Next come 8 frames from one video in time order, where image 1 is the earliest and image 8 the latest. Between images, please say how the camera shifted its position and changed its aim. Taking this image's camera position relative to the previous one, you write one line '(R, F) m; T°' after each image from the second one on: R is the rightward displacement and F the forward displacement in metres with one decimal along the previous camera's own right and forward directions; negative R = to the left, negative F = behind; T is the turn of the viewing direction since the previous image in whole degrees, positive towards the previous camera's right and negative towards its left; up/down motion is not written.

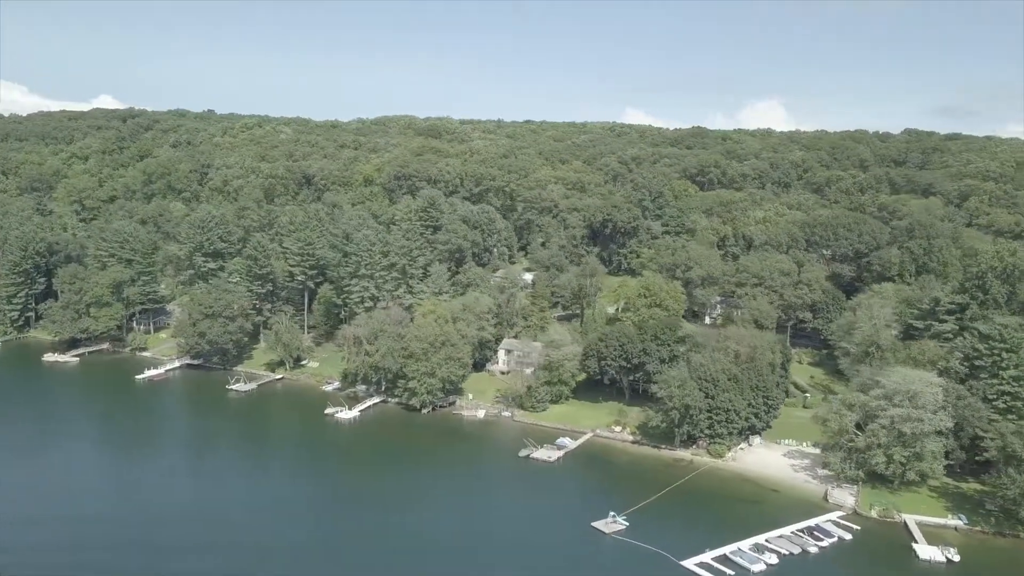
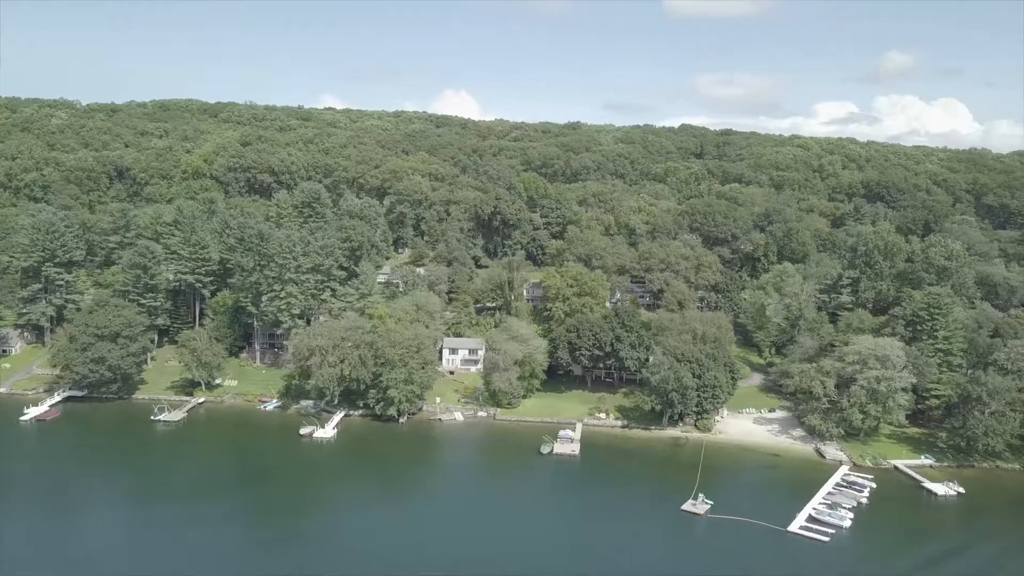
(-17.4, +4.0) m; +21°
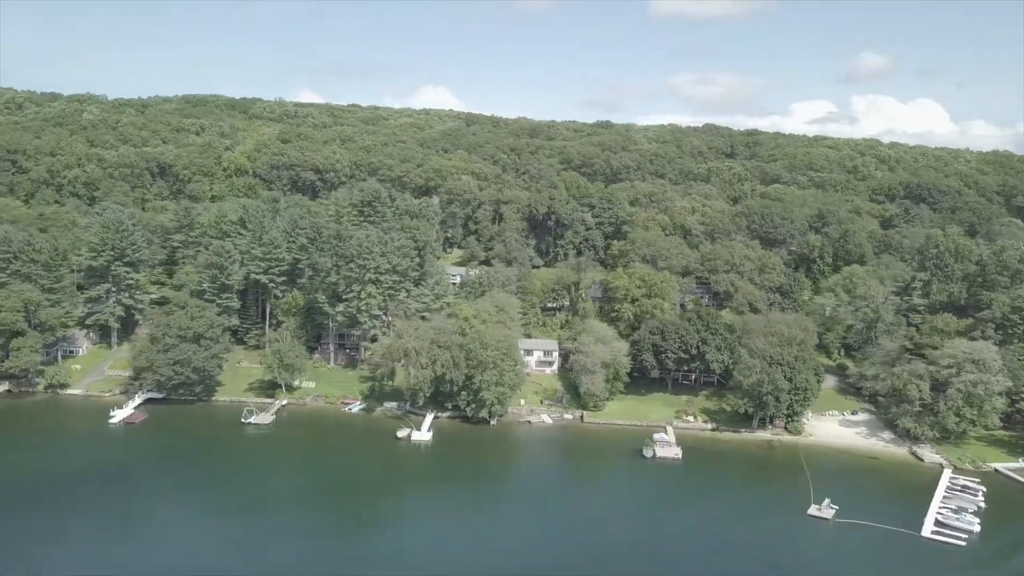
(-7.2, +0.4) m; +1°
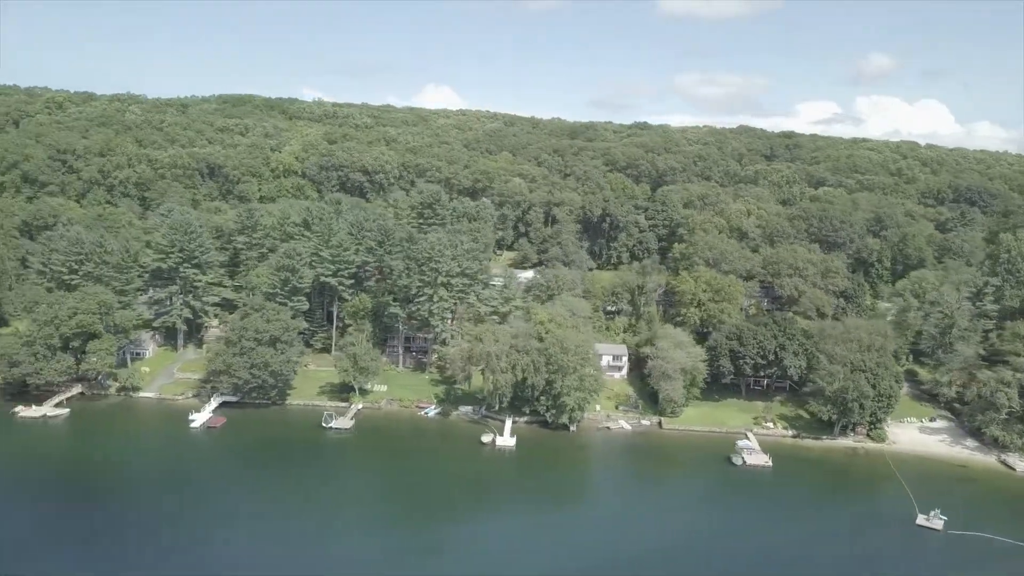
(-4.9, +0.5) m; 0°
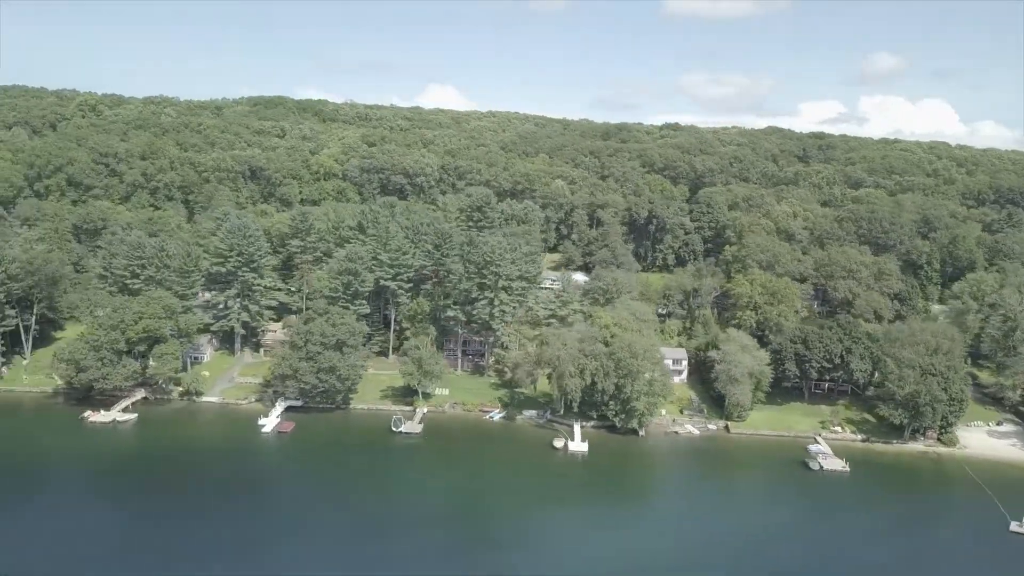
(-4.1, +0.3) m; 0°
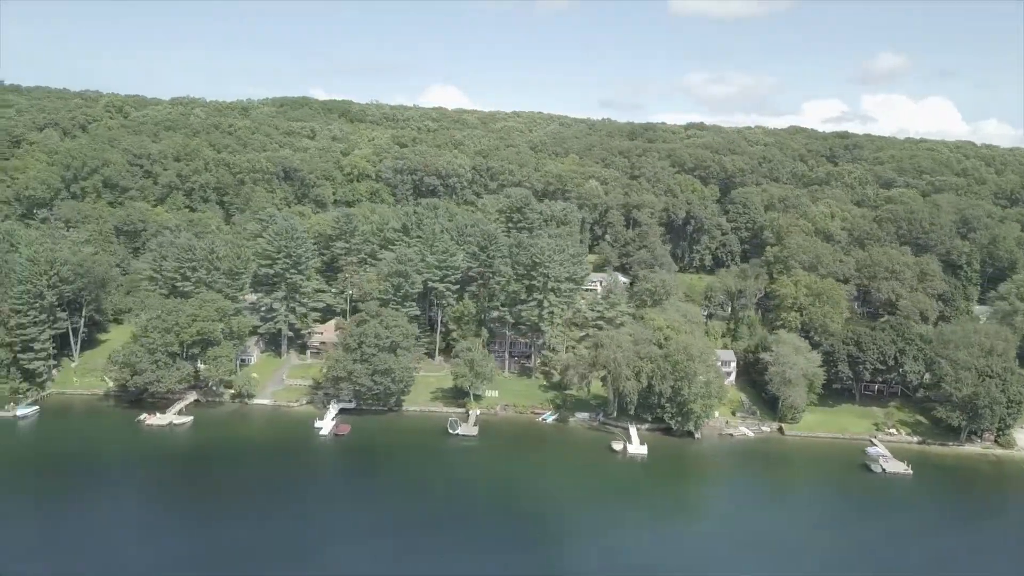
(-3.3, +0.1) m; 0°
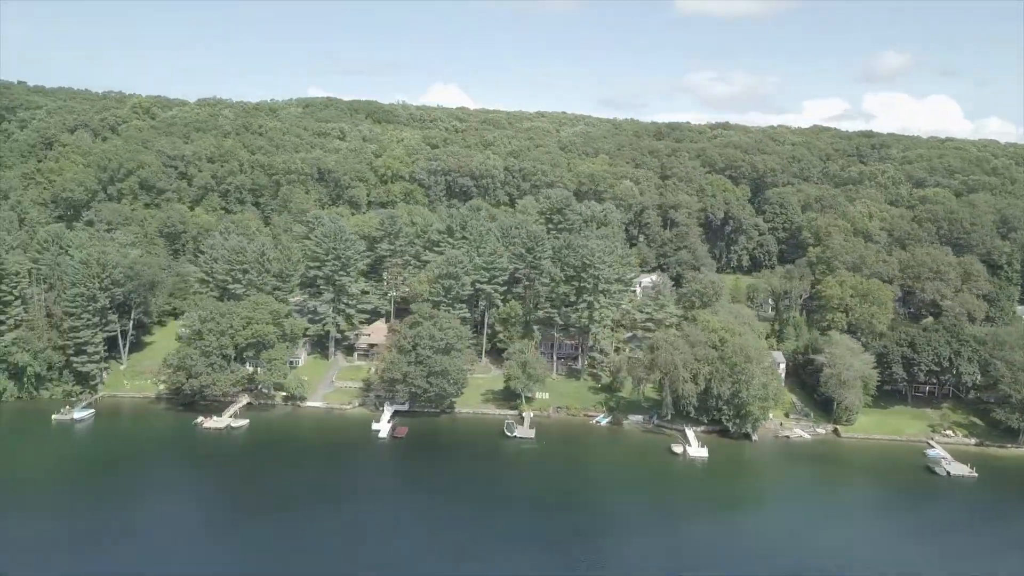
(-3.4, +0.2) m; 0°
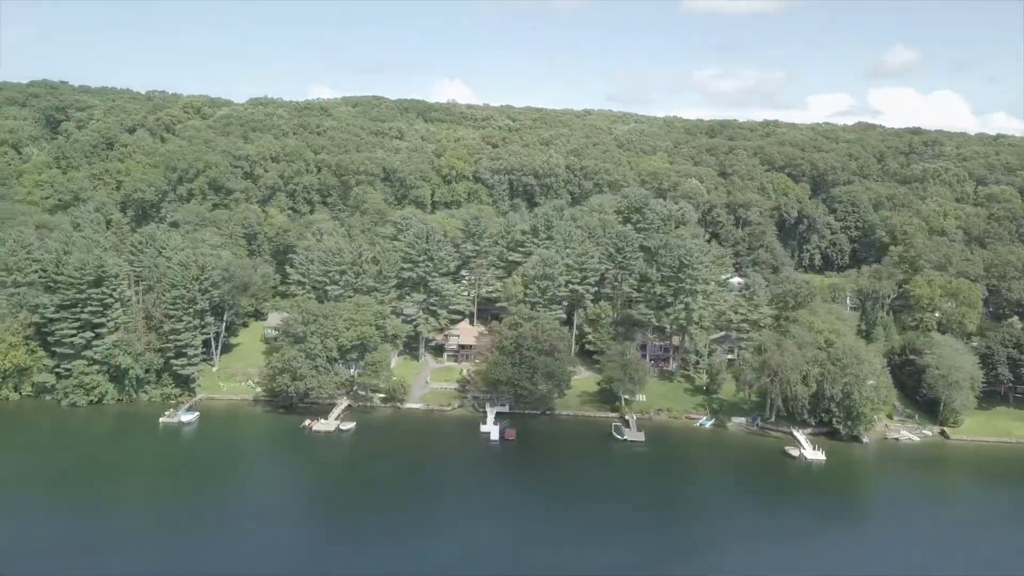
(-6.4, +0.4) m; 0°
